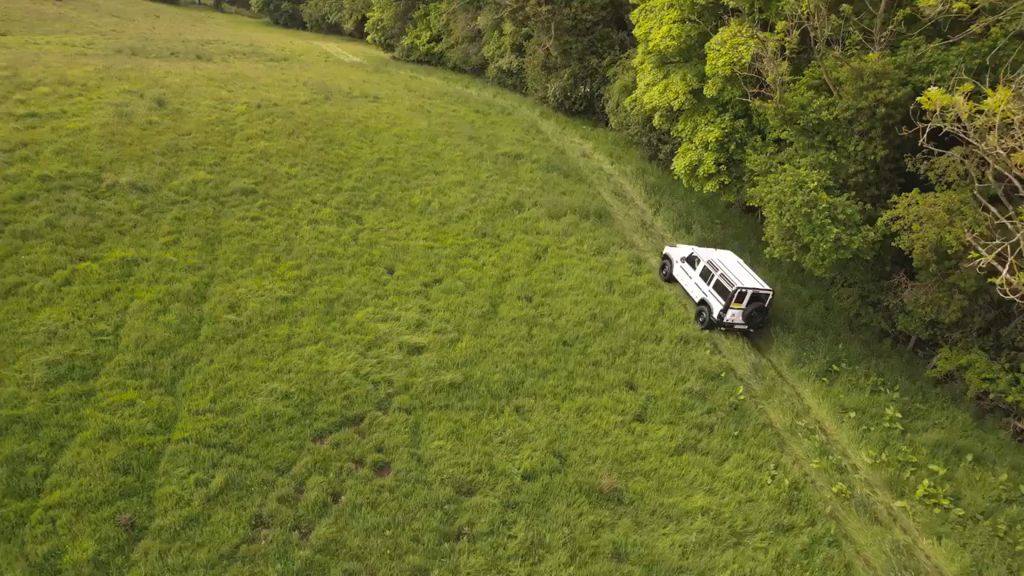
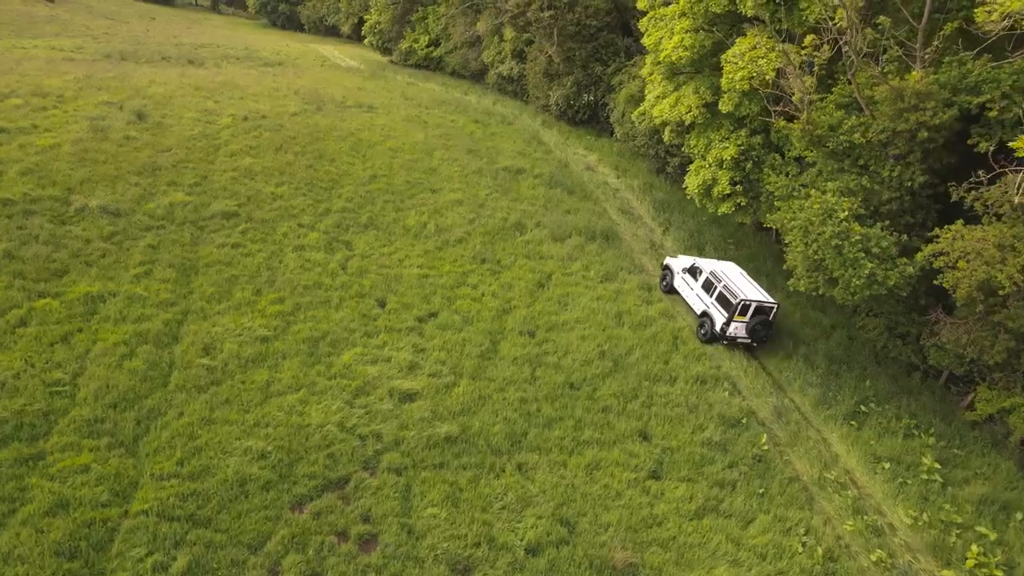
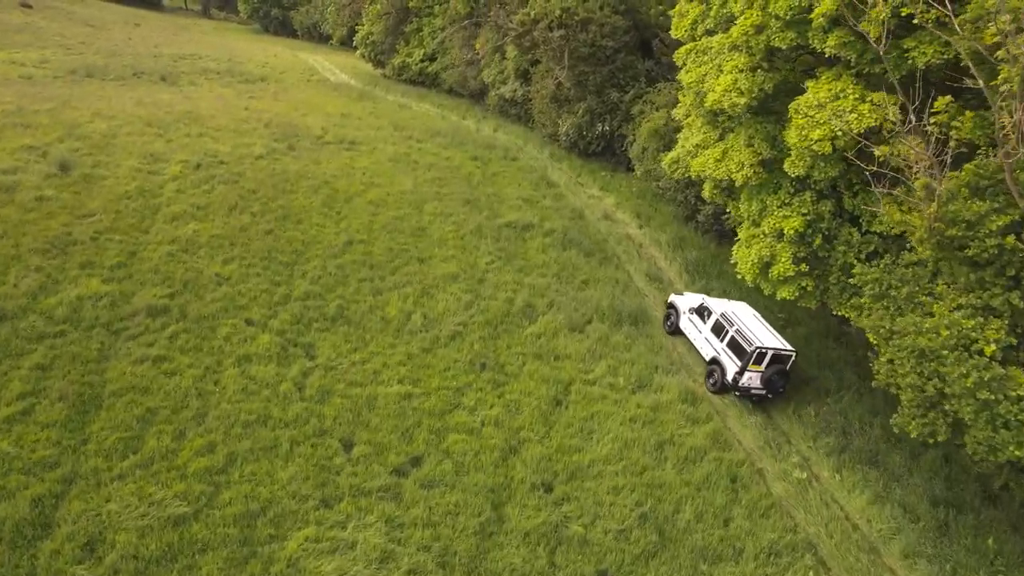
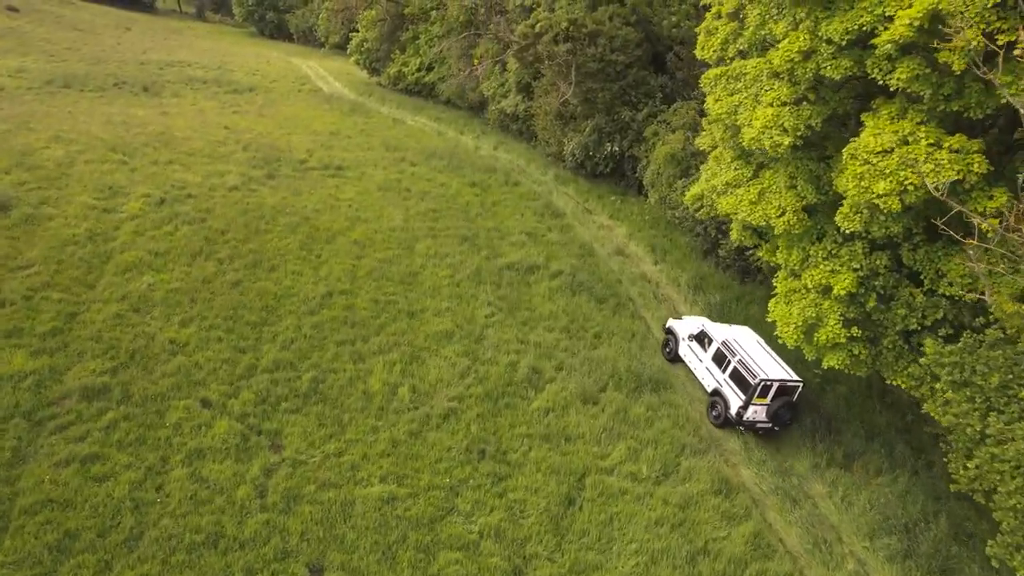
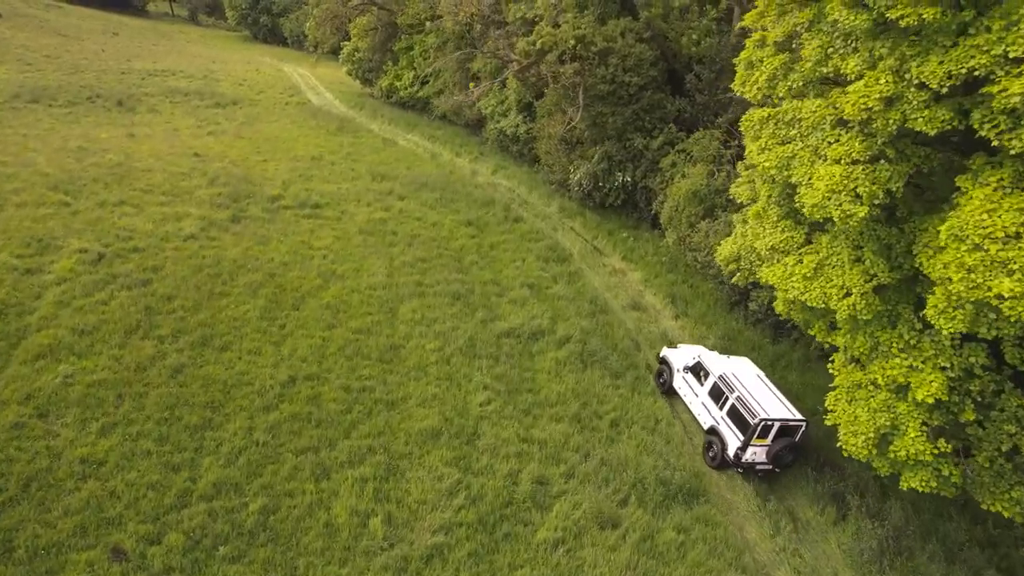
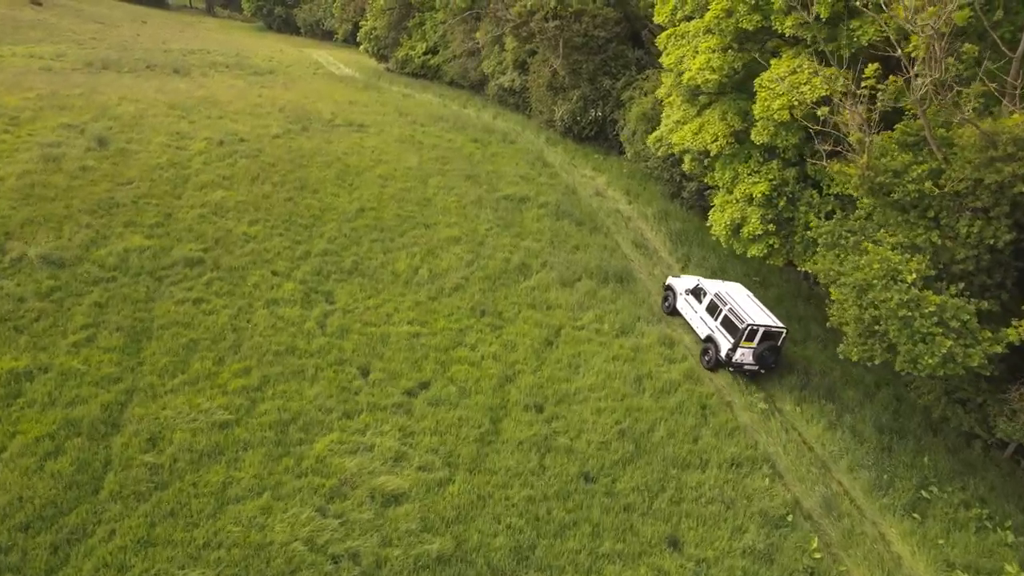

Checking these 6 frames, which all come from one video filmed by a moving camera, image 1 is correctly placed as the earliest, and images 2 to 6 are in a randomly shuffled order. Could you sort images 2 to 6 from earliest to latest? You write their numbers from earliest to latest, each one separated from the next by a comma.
2, 6, 3, 4, 5
